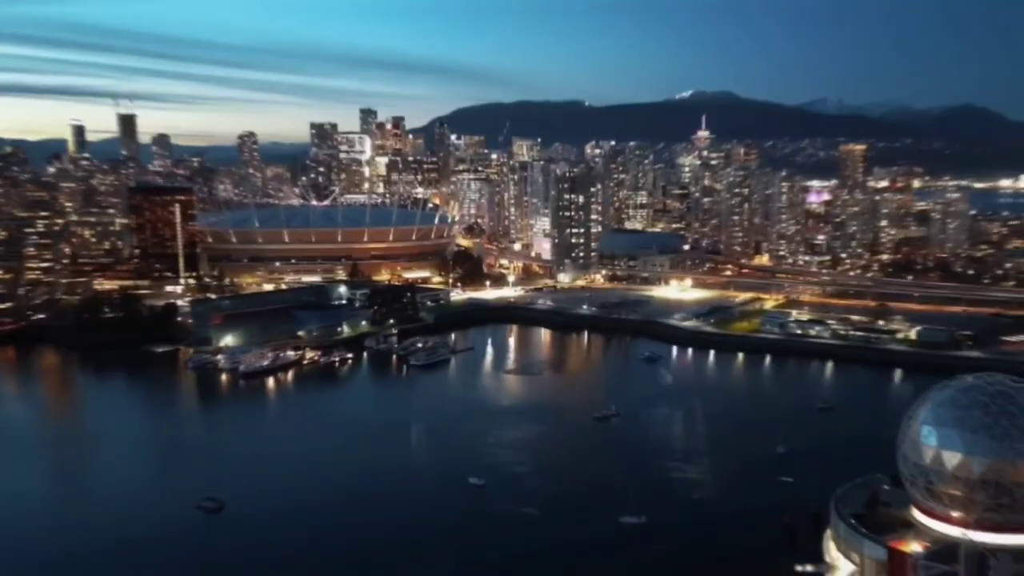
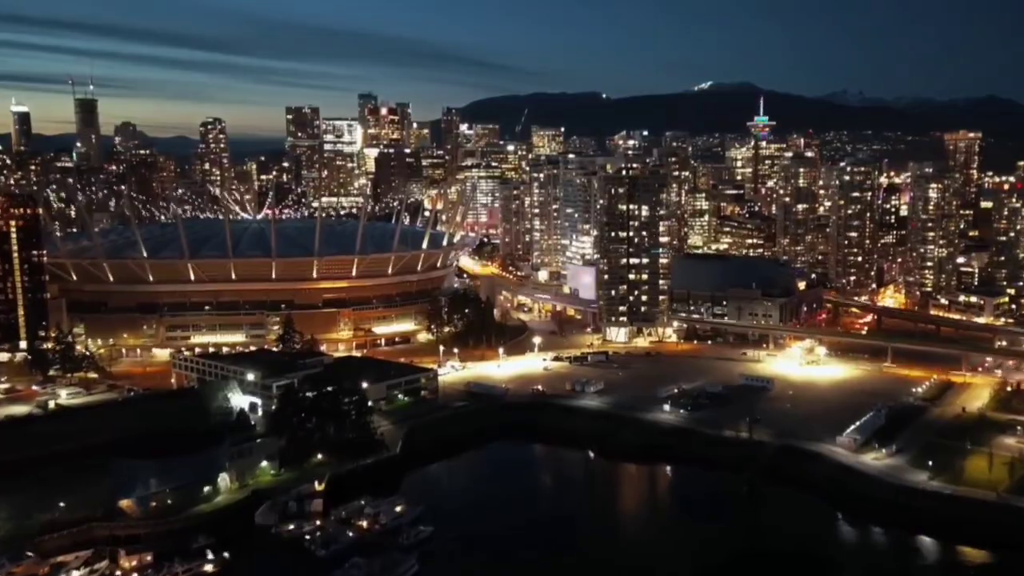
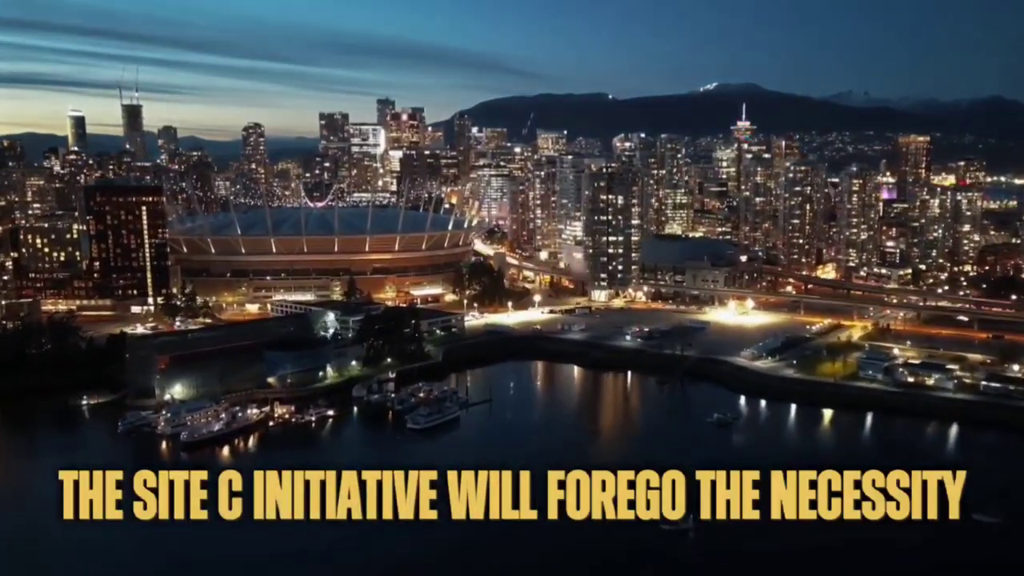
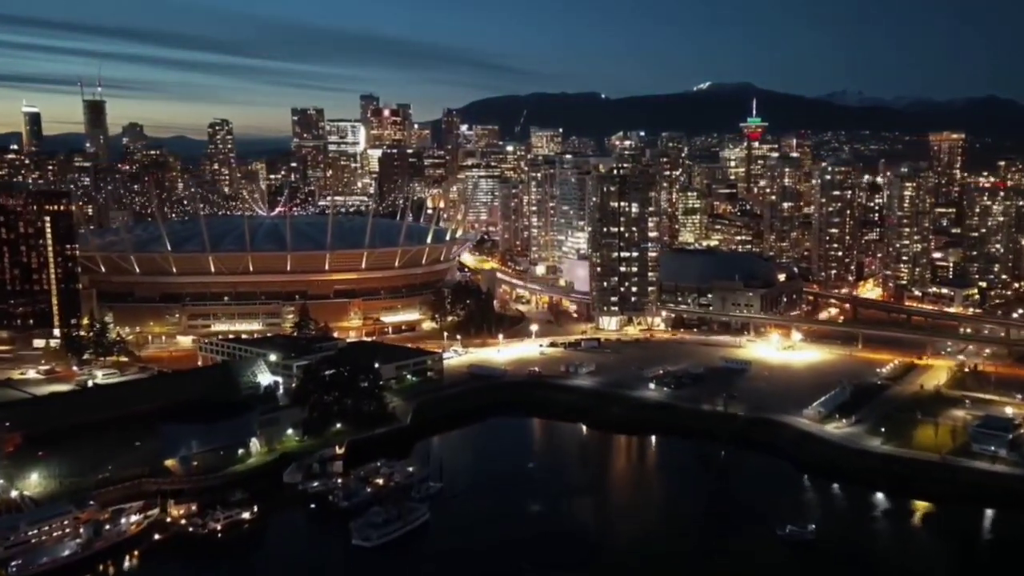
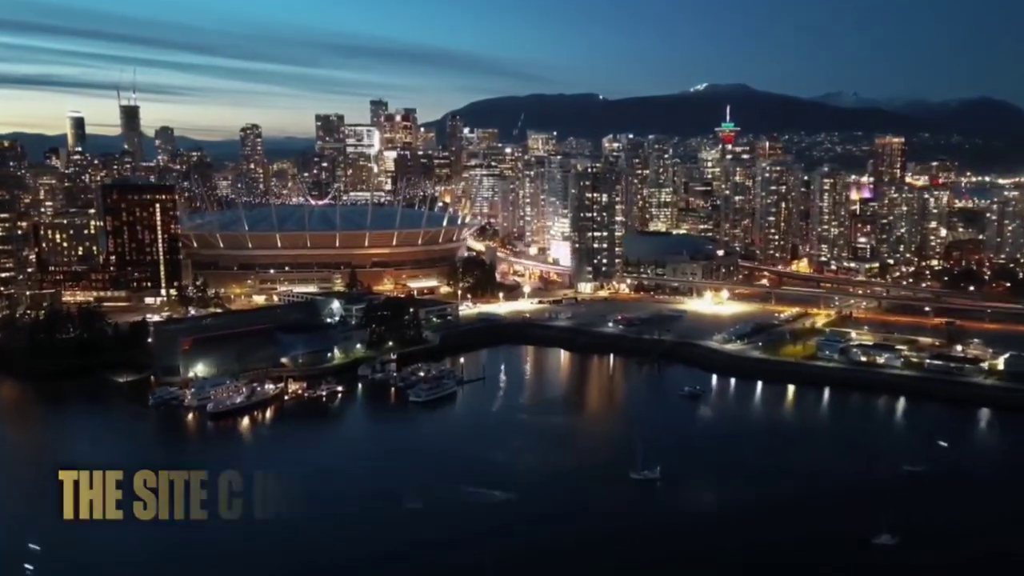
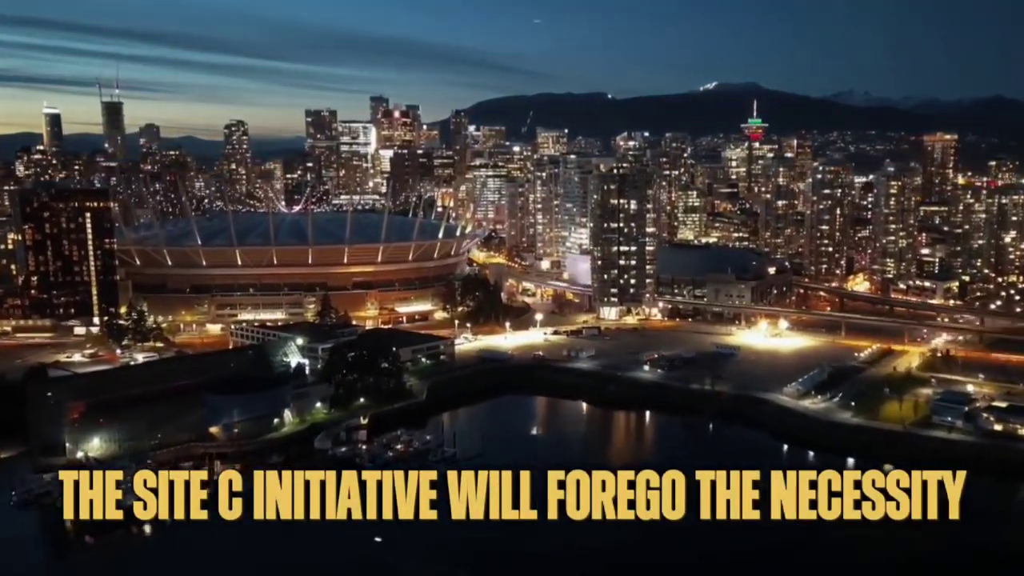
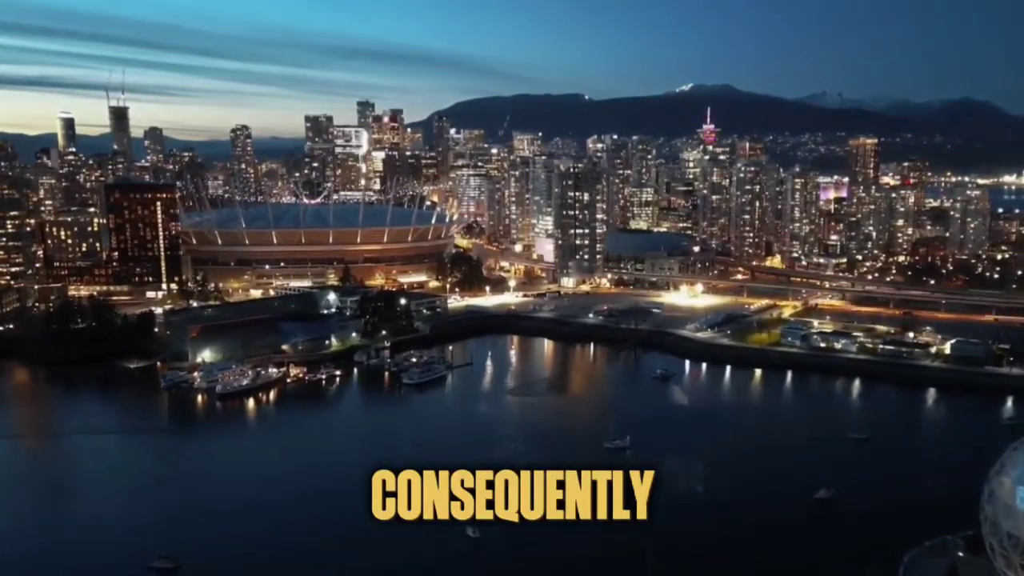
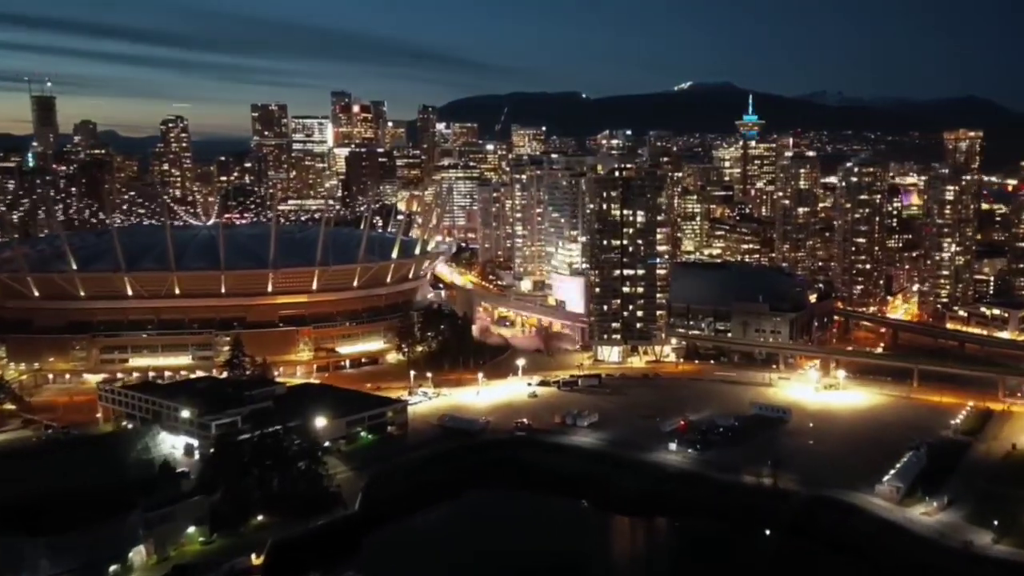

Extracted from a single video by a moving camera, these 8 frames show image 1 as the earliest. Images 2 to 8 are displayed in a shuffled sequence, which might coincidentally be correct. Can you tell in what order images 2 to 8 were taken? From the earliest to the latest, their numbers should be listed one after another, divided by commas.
7, 5, 3, 6, 4, 2, 8
